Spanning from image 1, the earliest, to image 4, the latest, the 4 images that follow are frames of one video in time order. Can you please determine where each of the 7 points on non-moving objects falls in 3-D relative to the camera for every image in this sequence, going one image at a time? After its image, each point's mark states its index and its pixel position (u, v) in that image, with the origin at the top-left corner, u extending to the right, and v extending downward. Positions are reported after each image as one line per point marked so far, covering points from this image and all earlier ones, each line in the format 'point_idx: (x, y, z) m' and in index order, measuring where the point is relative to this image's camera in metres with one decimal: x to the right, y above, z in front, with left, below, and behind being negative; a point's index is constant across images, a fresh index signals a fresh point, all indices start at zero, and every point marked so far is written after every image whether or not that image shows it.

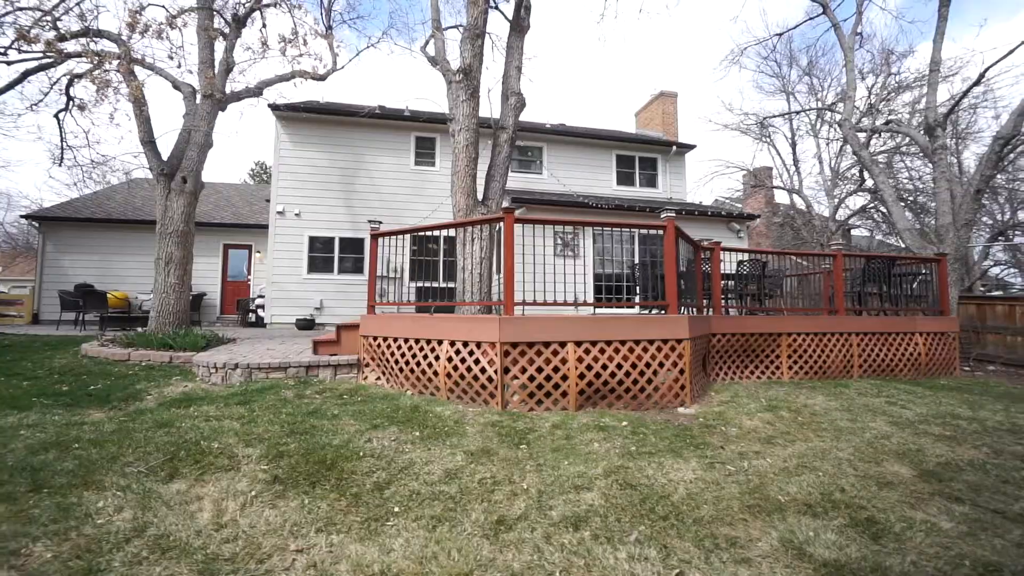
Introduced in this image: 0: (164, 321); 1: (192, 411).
0: (-5.1, -0.5, +6.9) m
1: (-2.9, -1.1, +4.2) m
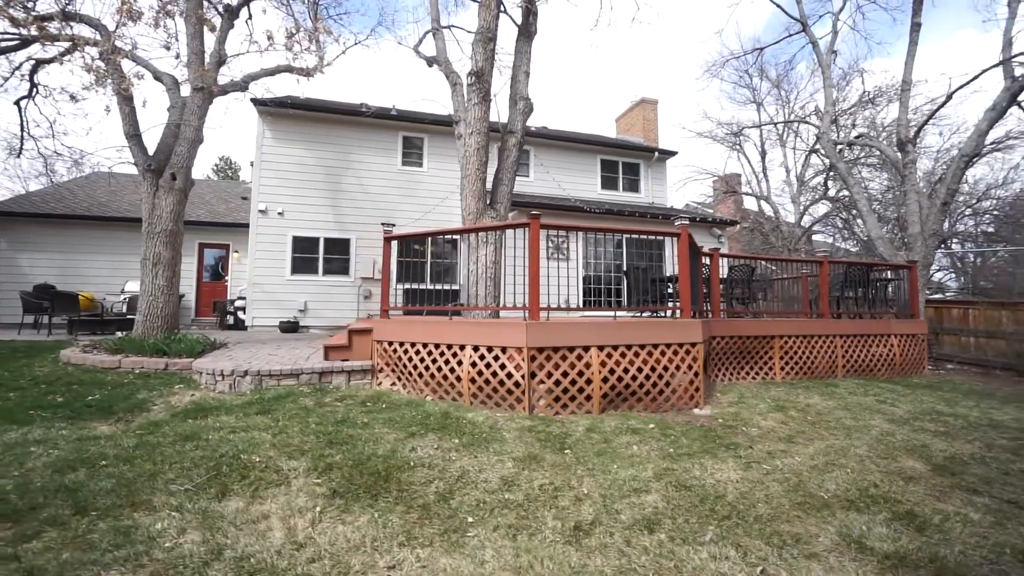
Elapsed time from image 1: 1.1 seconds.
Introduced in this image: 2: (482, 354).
0: (-5.0, -0.5, +6.6) m
1: (-2.6, -1.1, +4.1) m
2: (-0.3, -0.7, +4.9) m
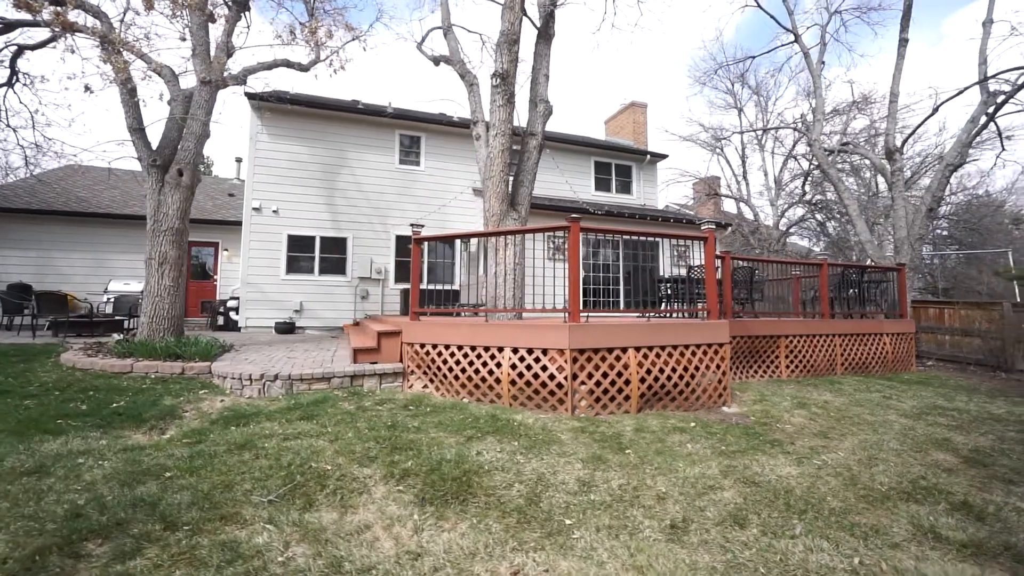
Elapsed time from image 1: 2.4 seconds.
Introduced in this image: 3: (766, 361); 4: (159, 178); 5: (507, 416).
0: (-4.7, -0.5, +6.3) m
1: (-2.1, -1.2, +3.9) m
2: (+0.1, -0.7, +4.9) m
3: (+3.9, -1.1, +7.2) m
4: (-4.9, +1.5, +6.5) m
5: (-0.1, -1.2, +4.4) m
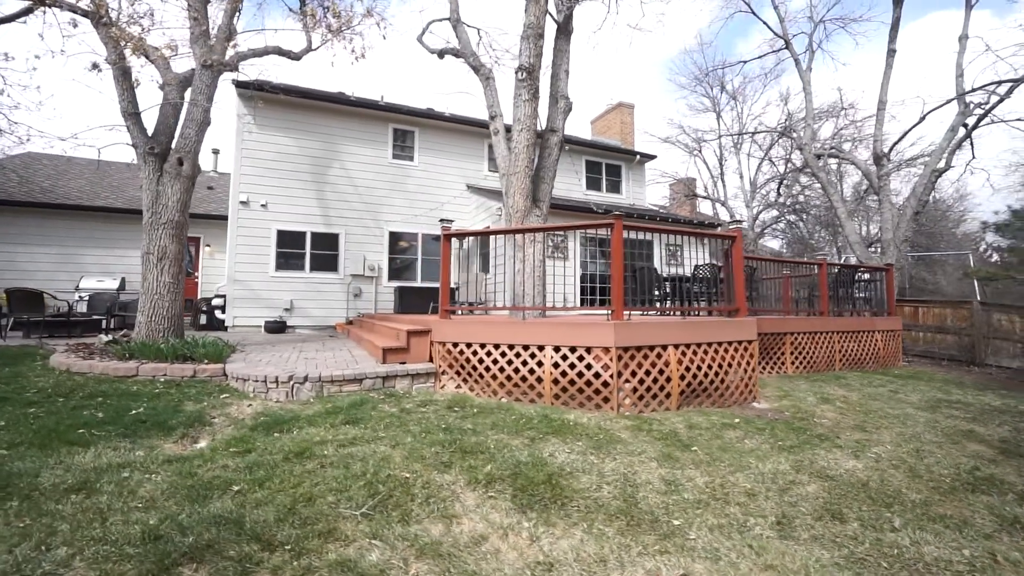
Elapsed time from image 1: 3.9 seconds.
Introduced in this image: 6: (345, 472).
0: (-4.4, -0.5, +5.8) m
1: (-1.6, -1.1, +3.7) m
2: (+0.5, -0.7, +4.9) m
3: (+4.1, -1.1, +7.4) m
4: (-4.6, +1.6, +6.0) m
5: (+0.4, -1.2, +4.3) m
6: (-1.1, -1.2, +3.0) m
